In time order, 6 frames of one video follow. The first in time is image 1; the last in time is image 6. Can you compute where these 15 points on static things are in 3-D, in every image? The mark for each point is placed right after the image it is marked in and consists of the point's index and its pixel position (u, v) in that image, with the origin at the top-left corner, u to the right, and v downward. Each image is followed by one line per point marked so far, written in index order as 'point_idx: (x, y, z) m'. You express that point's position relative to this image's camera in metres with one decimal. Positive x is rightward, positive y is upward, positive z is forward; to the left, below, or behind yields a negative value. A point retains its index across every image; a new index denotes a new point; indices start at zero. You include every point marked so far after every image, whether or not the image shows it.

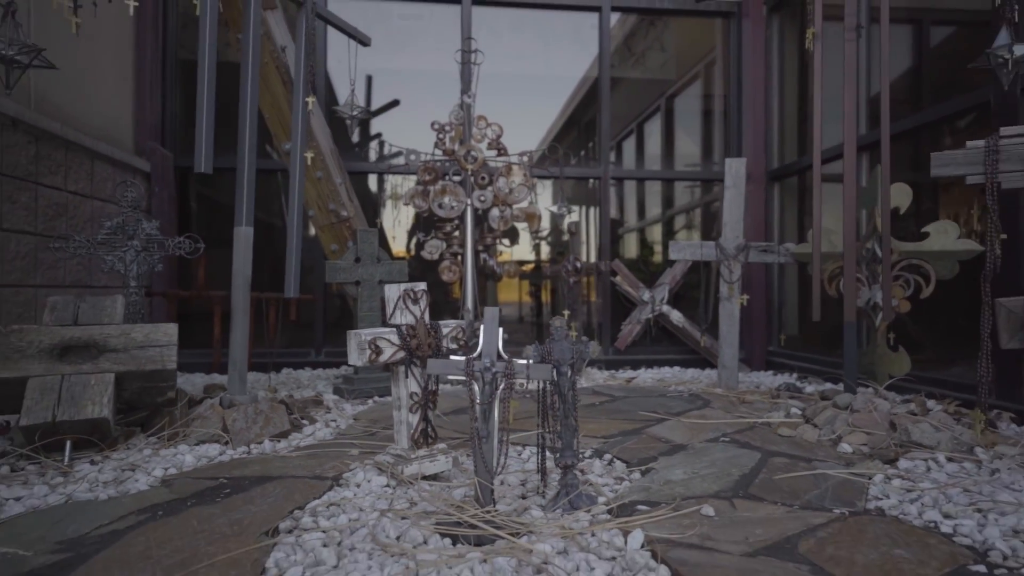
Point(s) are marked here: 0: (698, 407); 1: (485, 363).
0: (+1.3, -0.8, +4.3) m
1: (-0.1, -0.3, +2.4) m
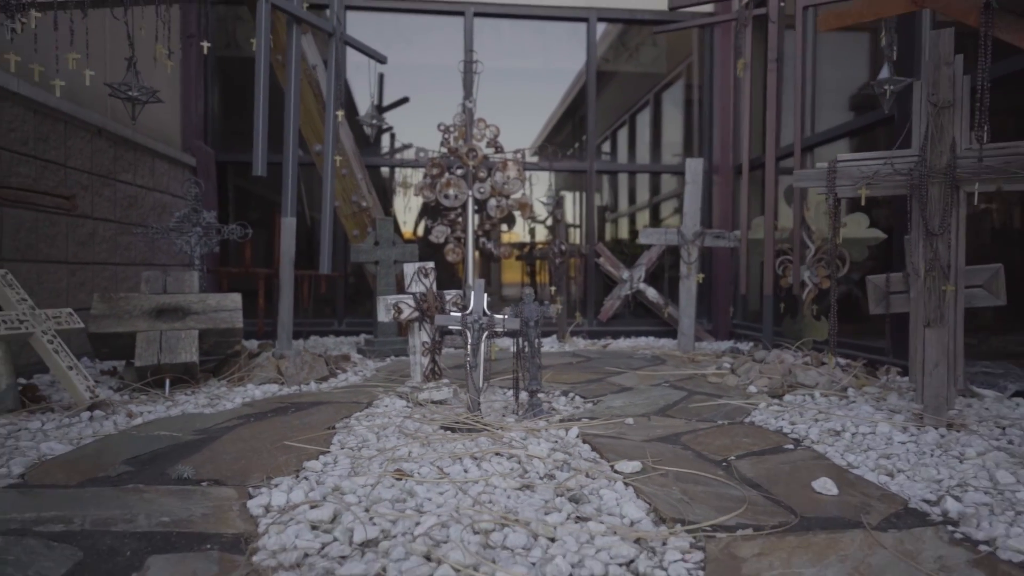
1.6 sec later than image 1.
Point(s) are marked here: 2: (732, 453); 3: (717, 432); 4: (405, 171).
0: (+1.2, -0.7, +5.4) m
1: (-0.2, -0.1, +3.4) m
2: (+1.0, -0.7, +2.7) m
3: (+1.0, -0.7, +3.1) m
4: (-1.2, +1.4, +7.3) m
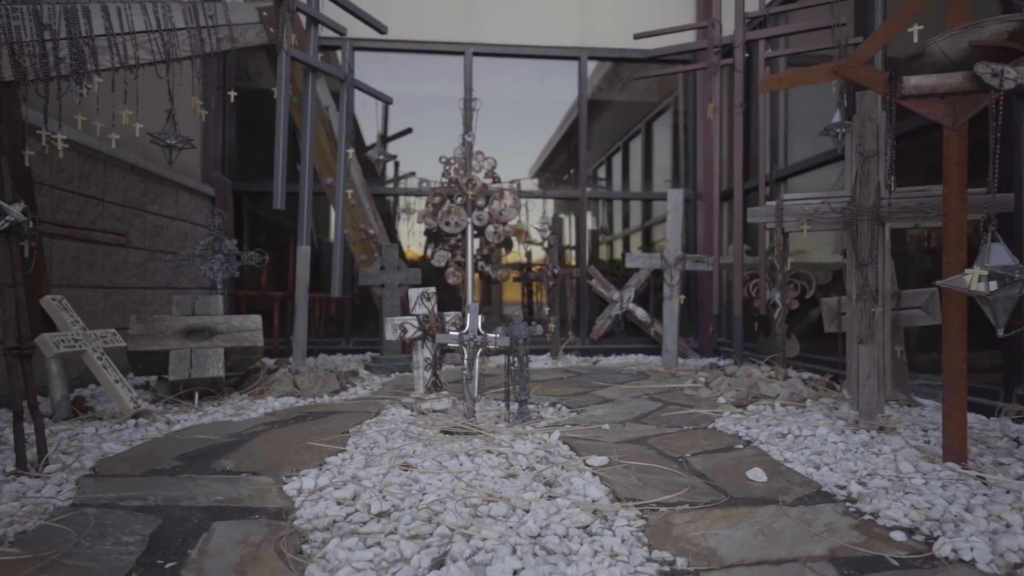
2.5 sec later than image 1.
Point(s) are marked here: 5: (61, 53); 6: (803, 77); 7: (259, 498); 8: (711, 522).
0: (+1.2, -0.8, +5.8) m
1: (-0.3, -0.3, +3.9) m
2: (+0.9, -0.8, +3.2) m
3: (+0.9, -0.8, +3.5) m
4: (-1.3, +1.1, +7.8) m
5: (-2.3, +1.2, +3.3) m
6: (+1.5, +1.1, +3.2) m
7: (-1.0, -0.8, +2.4) m
8: (+0.7, -0.8, +2.2) m
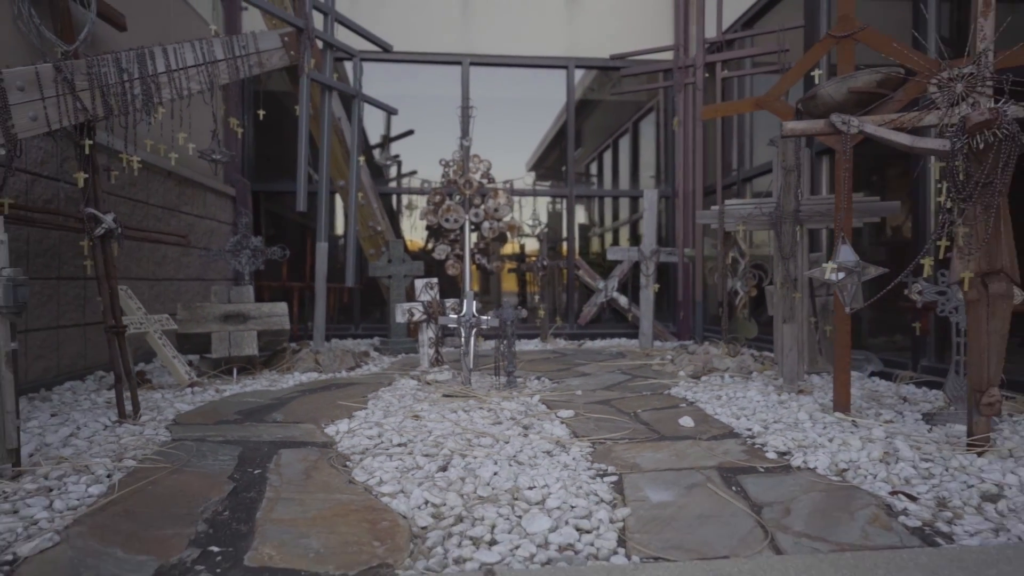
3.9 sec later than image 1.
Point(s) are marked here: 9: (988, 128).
0: (+1.1, -0.7, +6.6) m
1: (-0.3, -0.2, +4.7) m
2: (+0.8, -0.8, +4.0) m
3: (+0.9, -0.8, +4.4) m
4: (-1.4, +1.2, +8.6) m
5: (-2.4, +1.3, +4.0) m
6: (+1.4, +1.2, +4.0) m
7: (-1.0, -0.8, +3.2) m
8: (+0.6, -0.8, +3.0) m
9: (+1.9, +0.7, +2.6) m
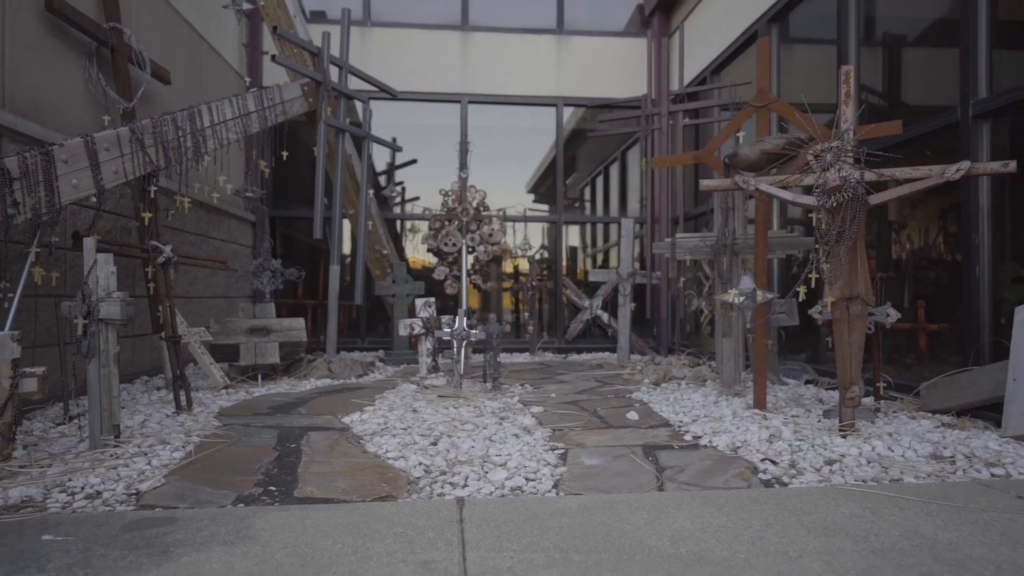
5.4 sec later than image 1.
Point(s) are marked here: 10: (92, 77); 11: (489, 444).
0: (+1.0, -1.0, +7.5) m
1: (-0.5, -0.4, +5.5) m
2: (+0.7, -0.9, +4.9) m
3: (+0.7, -0.9, +5.2) m
4: (-1.5, +1.0, +9.5) m
5: (-2.6, +1.1, +4.9) m
6: (+1.3, +1.0, +4.9) m
7: (-1.2, -0.9, +4.0) m
8: (+0.5, -0.9, +3.8) m
9: (+1.8, +0.5, +3.5) m
10: (-3.6, +1.8, +5.3) m
11: (-0.1, -0.8, +3.4) m
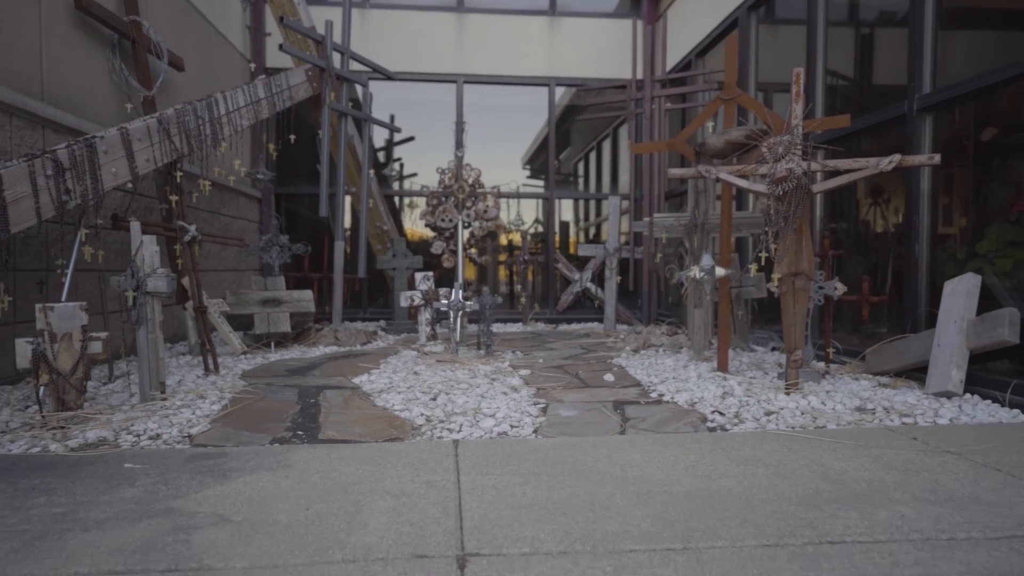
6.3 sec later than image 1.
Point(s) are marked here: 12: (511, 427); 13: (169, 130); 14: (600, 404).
0: (+0.9, -0.6, +8.0) m
1: (-0.6, -0.1, +6.0) m
2: (+0.6, -0.7, +5.4) m
3: (+0.7, -0.7, +5.7) m
4: (-1.6, +1.4, +9.9) m
5: (-2.6, +1.4, +5.4) m
6: (+1.2, +1.2, +5.4) m
7: (-1.3, -0.7, +4.6) m
8: (+0.4, -0.7, +4.4) m
9: (+1.7, +0.7, +4.0) m
10: (-3.6, +2.0, +5.7) m
11: (-0.2, -0.7, +3.9) m
12: (0.0, -0.8, +3.4) m
13: (-2.7, +1.2, +4.9) m
14: (+0.6, -0.7, +4.0) m
